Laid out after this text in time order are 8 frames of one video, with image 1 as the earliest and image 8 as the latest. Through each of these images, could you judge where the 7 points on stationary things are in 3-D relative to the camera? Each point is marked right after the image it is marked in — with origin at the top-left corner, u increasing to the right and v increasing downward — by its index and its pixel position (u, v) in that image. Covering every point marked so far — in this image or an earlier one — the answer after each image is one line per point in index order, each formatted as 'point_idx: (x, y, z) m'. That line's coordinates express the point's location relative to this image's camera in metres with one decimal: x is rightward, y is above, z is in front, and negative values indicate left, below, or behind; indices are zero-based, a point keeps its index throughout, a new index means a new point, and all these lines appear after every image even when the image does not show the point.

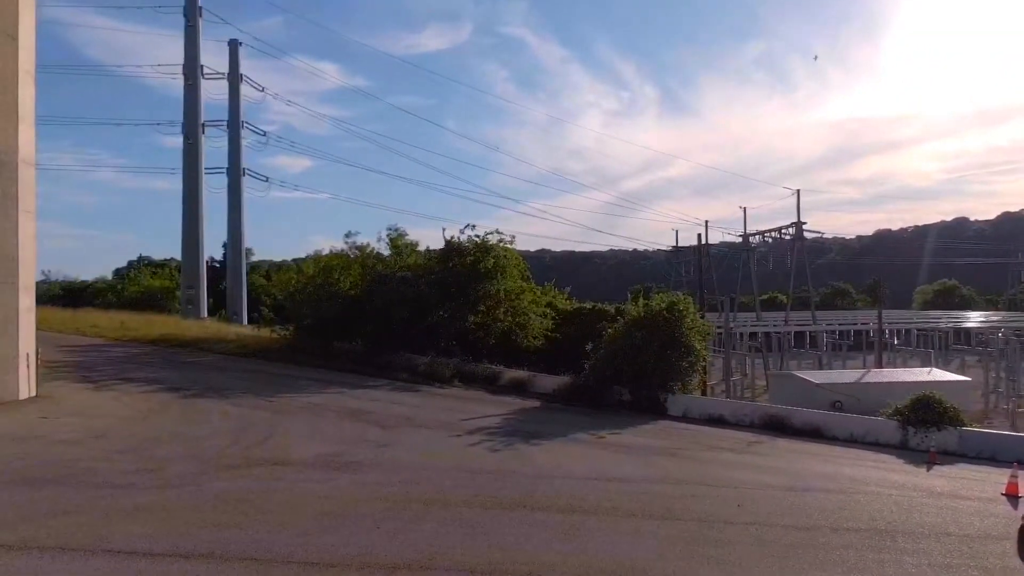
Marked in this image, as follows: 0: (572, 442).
0: (+1.3, -3.2, +18.7) m
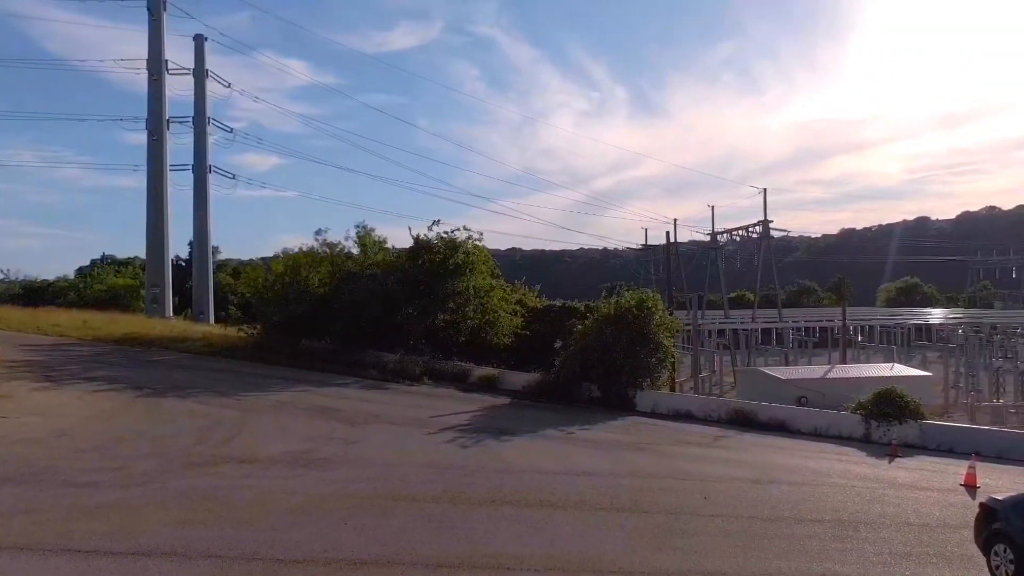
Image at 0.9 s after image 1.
0: (+0.6, -3.2, +18.8) m
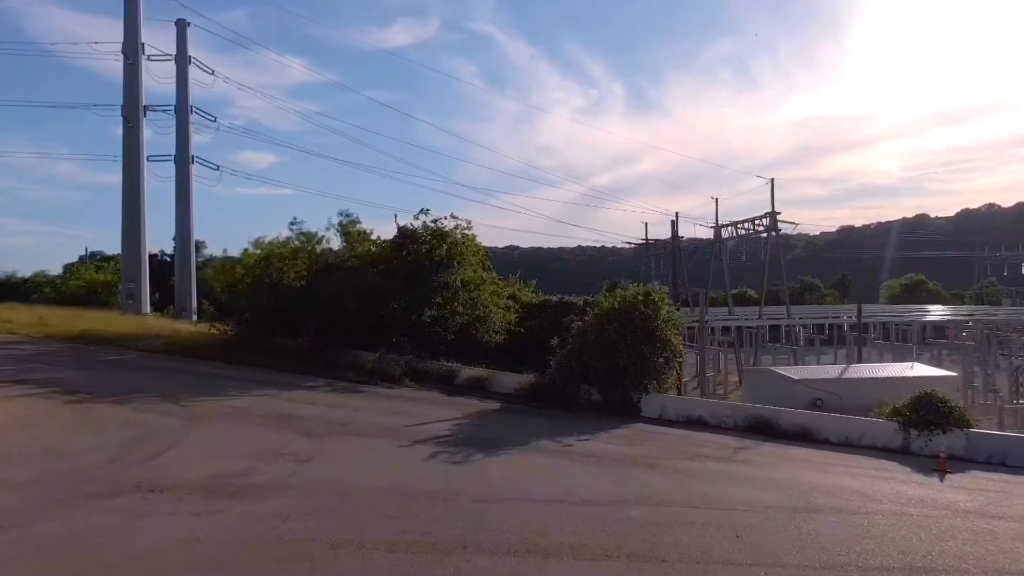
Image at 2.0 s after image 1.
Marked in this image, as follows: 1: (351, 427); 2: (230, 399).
0: (+0.4, -3.0, +16.0) m
1: (-3.1, -2.7, +17.4) m
2: (-6.2, -2.4, +19.4) m
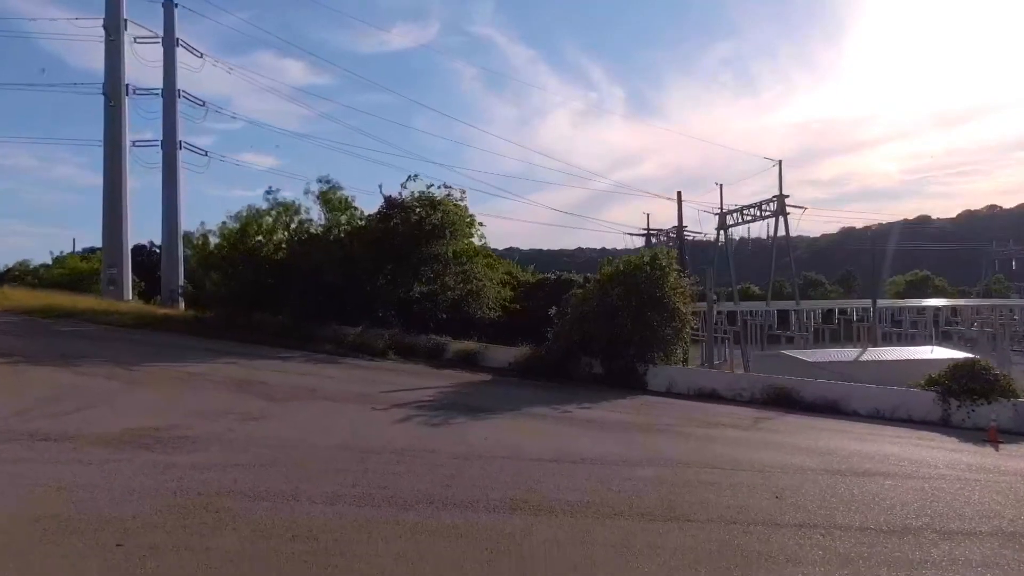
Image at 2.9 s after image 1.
0: (+0.2, -2.0, +14.0) m
1: (-3.3, -1.8, +15.3) m
2: (-6.4, -1.5, +17.4) m
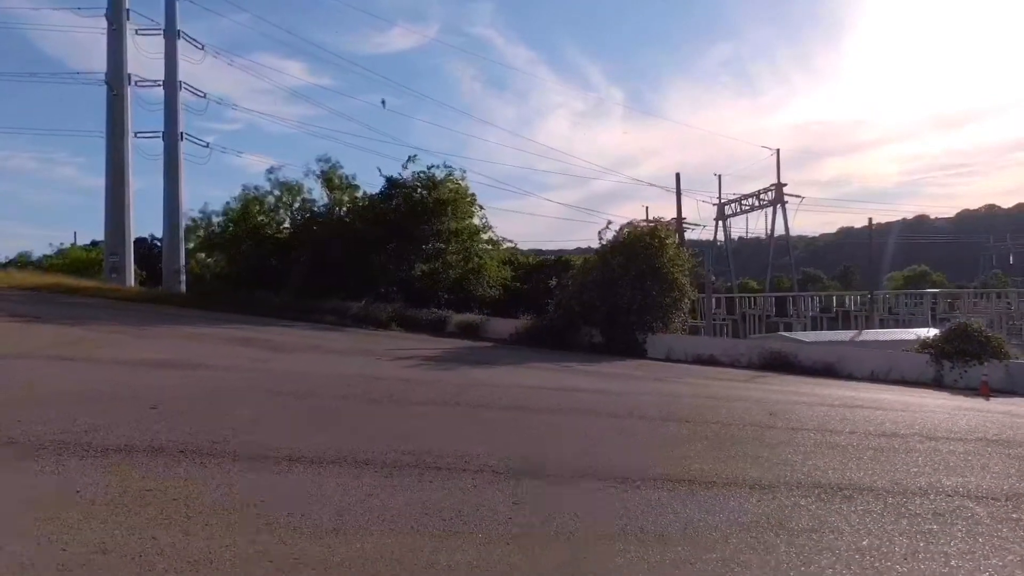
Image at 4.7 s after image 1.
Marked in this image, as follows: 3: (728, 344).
0: (+0.3, -1.3, +14.3) m
1: (-3.3, -1.1, +15.6) m
2: (-6.3, -0.8, +17.7) m
3: (+4.8, -1.3, +19.8) m
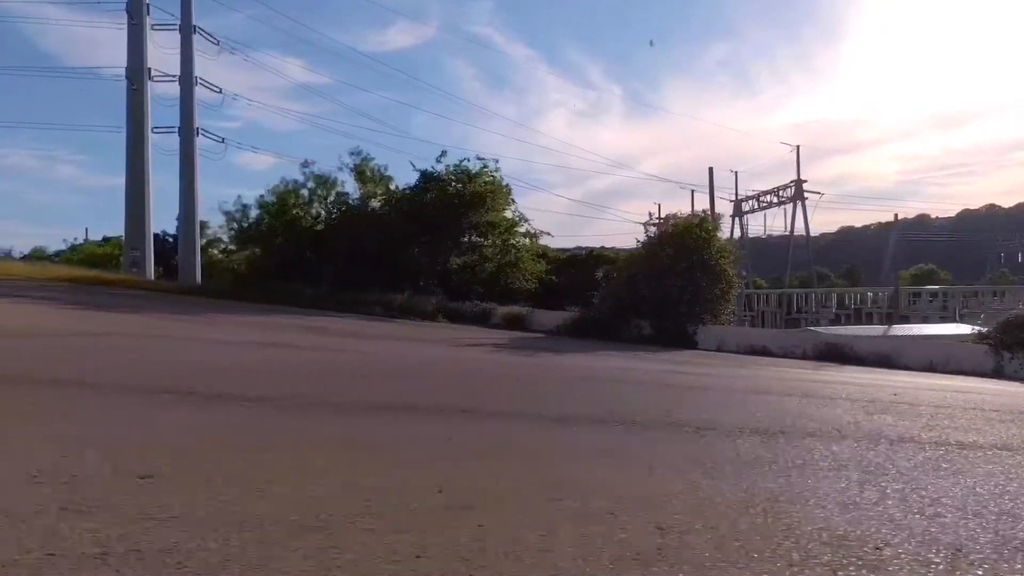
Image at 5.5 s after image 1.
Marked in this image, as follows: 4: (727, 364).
0: (+1.4, -1.1, +14.3) m
1: (-2.1, -0.9, +15.6) m
2: (-5.1, -0.6, +17.7) m
3: (+6.0, -1.1, +19.8) m
4: (+3.9, -1.3, +15.9) m
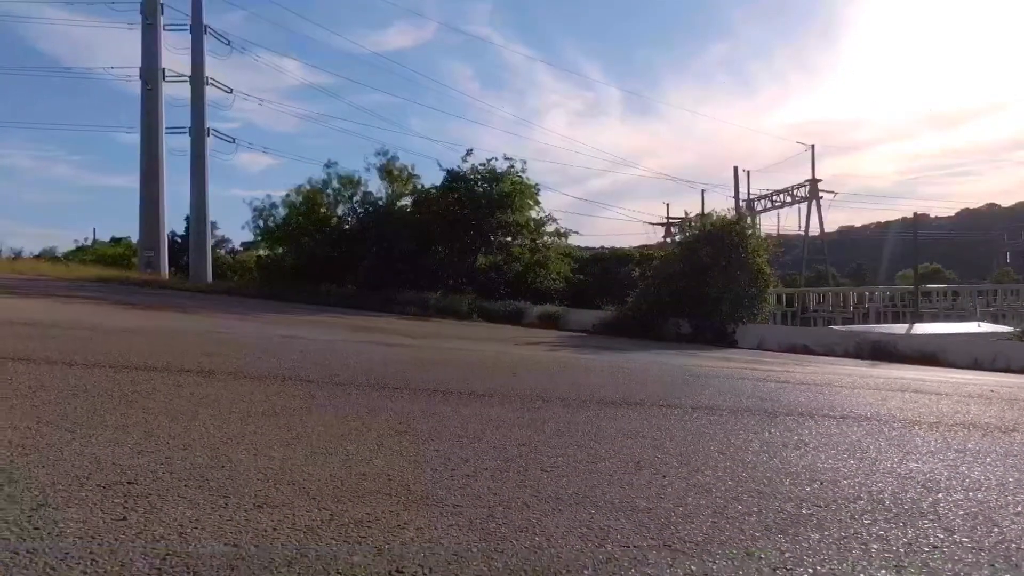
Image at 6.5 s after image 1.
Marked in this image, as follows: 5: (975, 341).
0: (+2.4, -1.1, +14.3) m
1: (-1.2, -0.8, +15.6) m
2: (-4.2, -0.6, +17.7) m
3: (+6.9, -1.0, +19.8) m
4: (+4.8, -1.3, +15.9) m
5: (+9.7, -1.1, +18.6) m
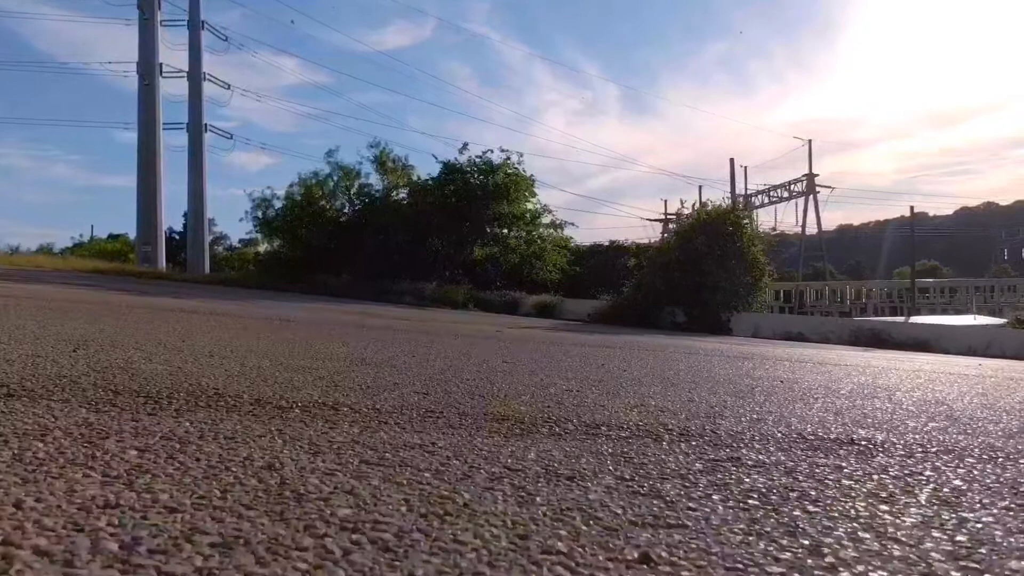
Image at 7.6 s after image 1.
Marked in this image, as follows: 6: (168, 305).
0: (+2.3, -0.8, +14.3) m
1: (-1.3, -0.6, +15.6) m
2: (-4.3, -0.3, +17.7) m
3: (+6.8, -0.8, +19.9) m
4: (+4.7, -1.0, +15.9) m
5: (+9.6, -0.8, +18.6) m
6: (-6.2, -0.2, +15.6) m
